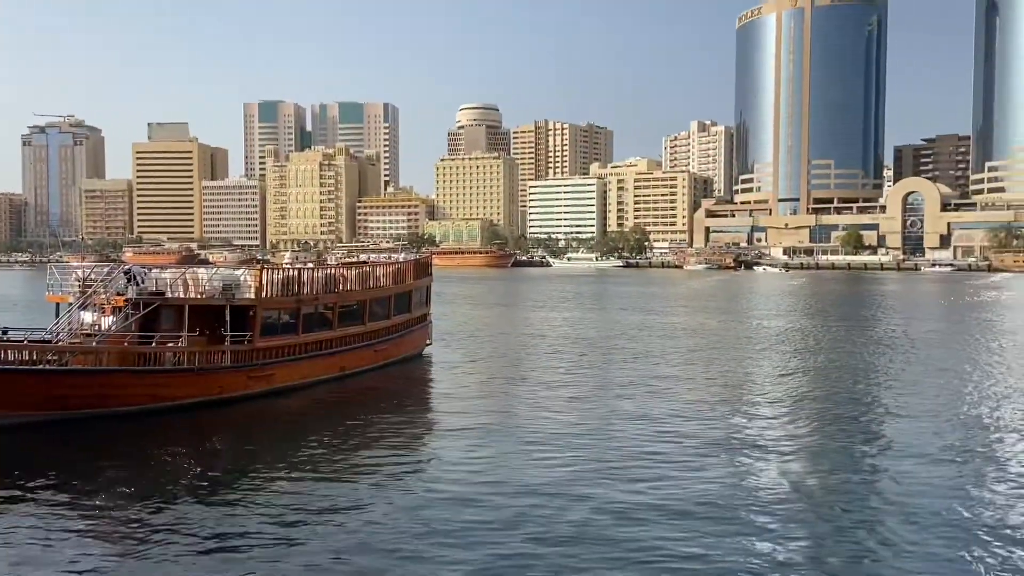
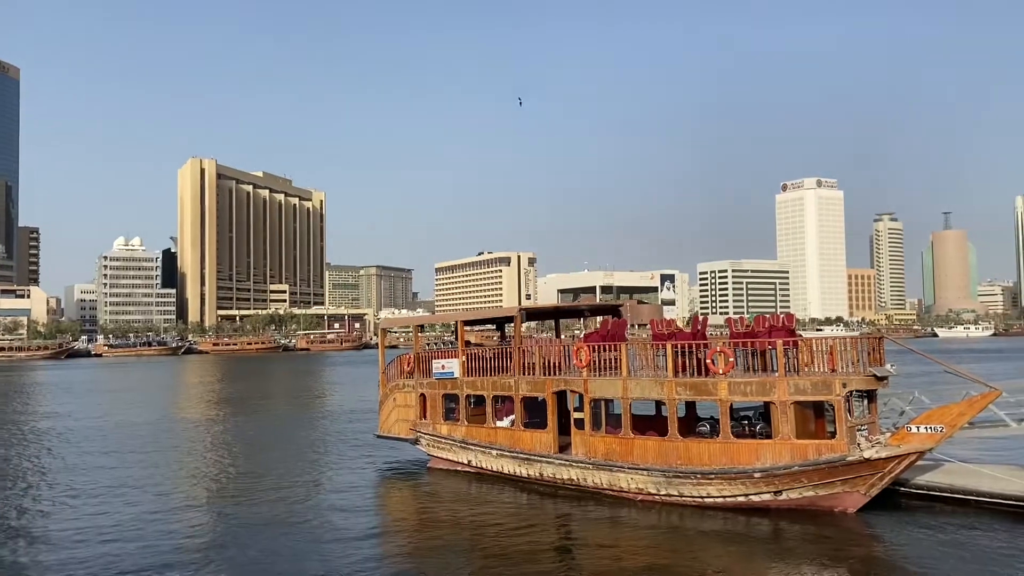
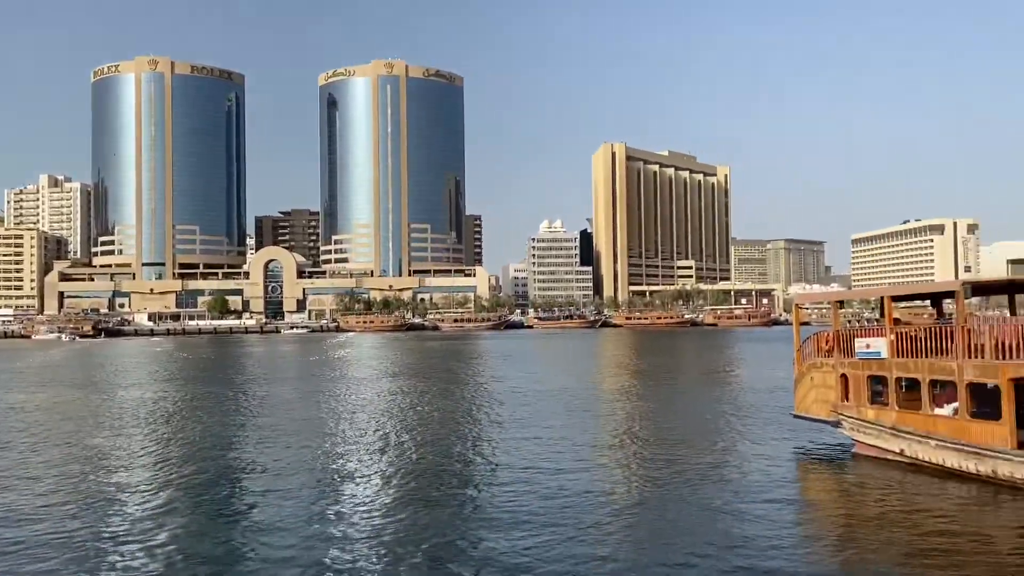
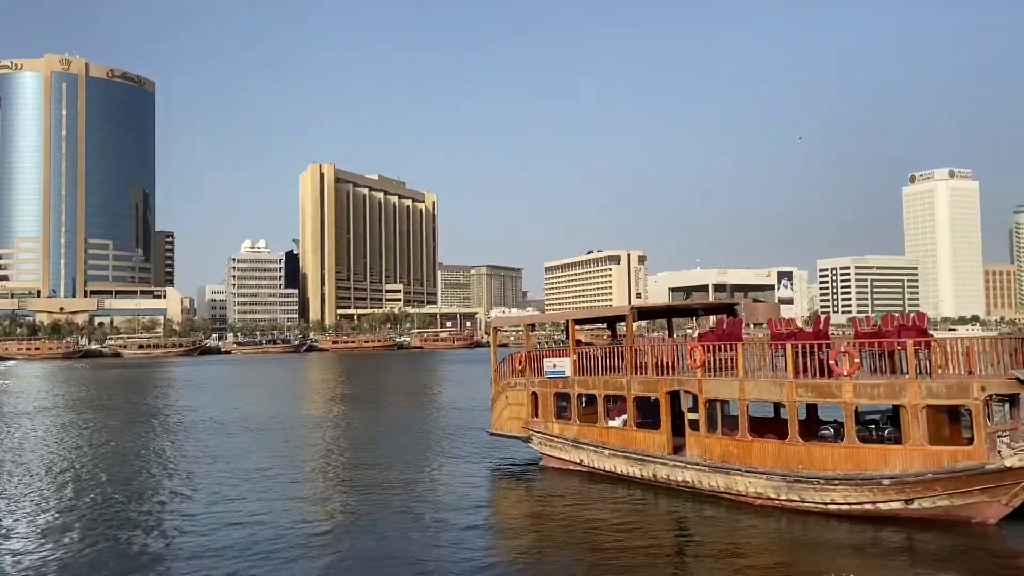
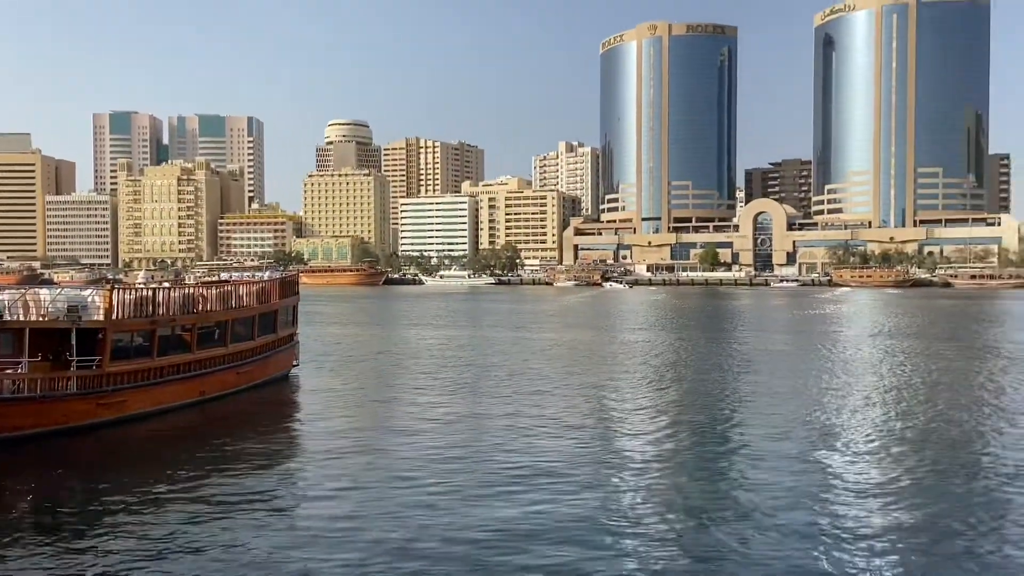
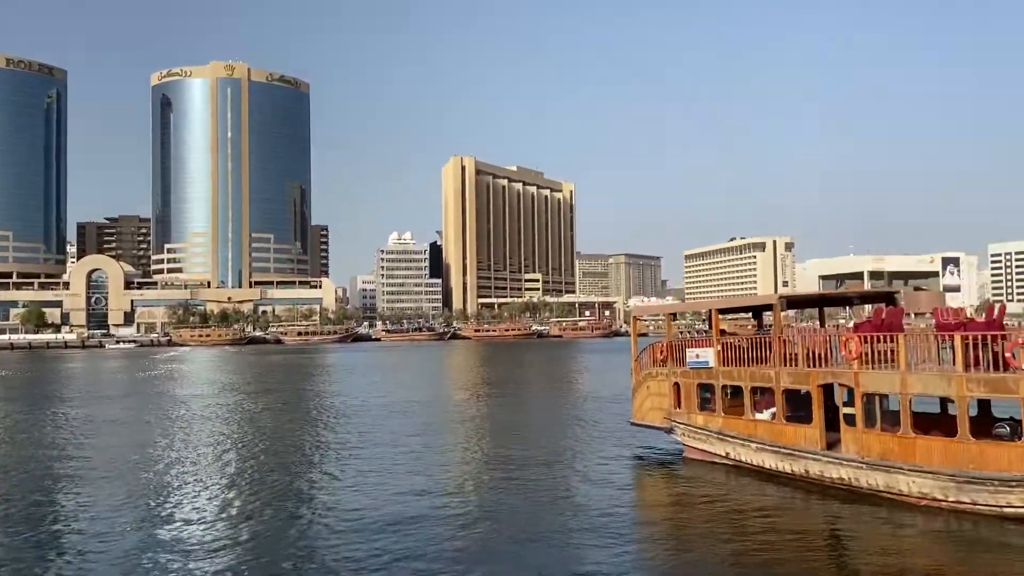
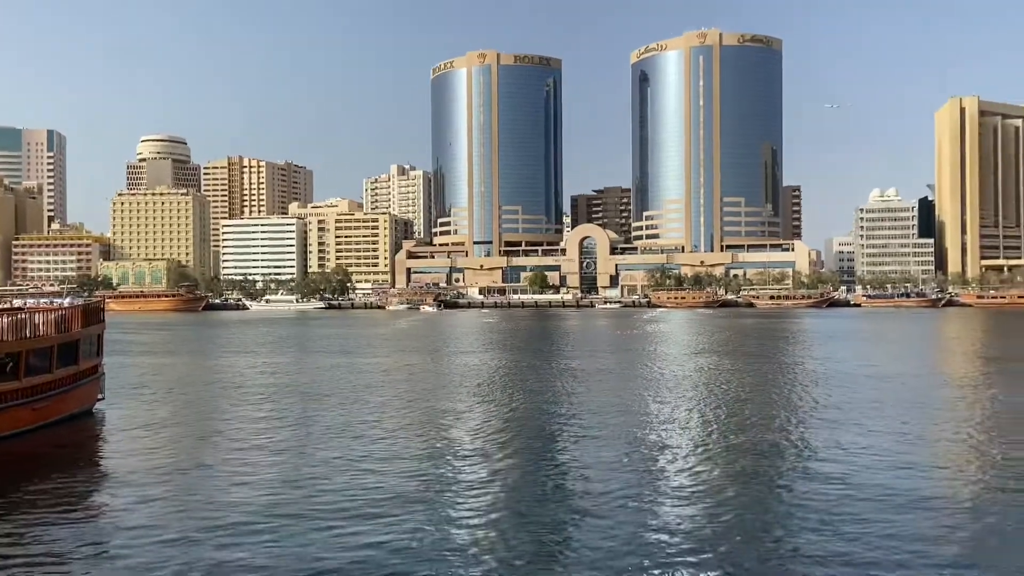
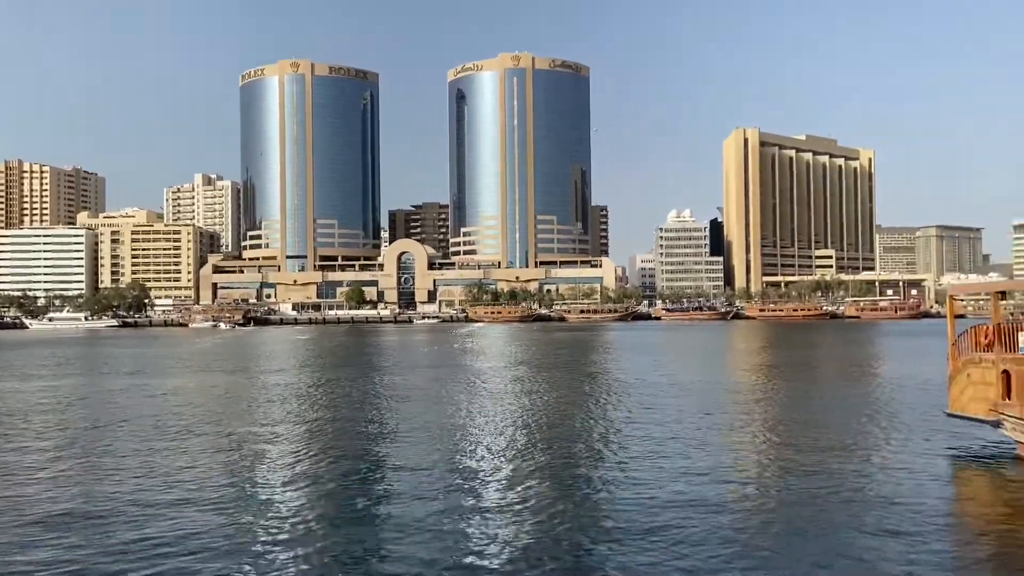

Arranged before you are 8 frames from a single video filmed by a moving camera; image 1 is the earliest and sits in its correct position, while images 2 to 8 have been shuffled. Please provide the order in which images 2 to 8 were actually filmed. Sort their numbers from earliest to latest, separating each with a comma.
5, 7, 8, 3, 6, 4, 2
